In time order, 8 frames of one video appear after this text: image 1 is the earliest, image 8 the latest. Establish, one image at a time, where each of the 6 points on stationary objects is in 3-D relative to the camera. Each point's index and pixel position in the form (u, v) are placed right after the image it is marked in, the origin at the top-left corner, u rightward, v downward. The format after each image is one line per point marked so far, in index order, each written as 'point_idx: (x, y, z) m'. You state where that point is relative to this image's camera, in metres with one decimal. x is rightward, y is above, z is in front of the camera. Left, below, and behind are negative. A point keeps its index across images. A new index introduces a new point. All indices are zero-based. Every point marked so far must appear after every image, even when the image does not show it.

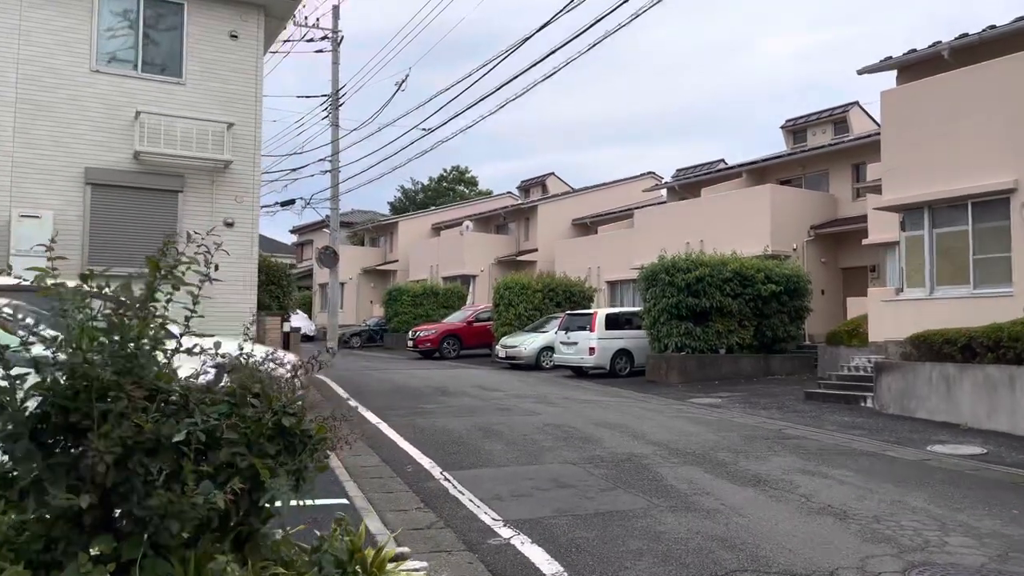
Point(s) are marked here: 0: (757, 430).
0: (+3.6, -2.1, +11.8) m
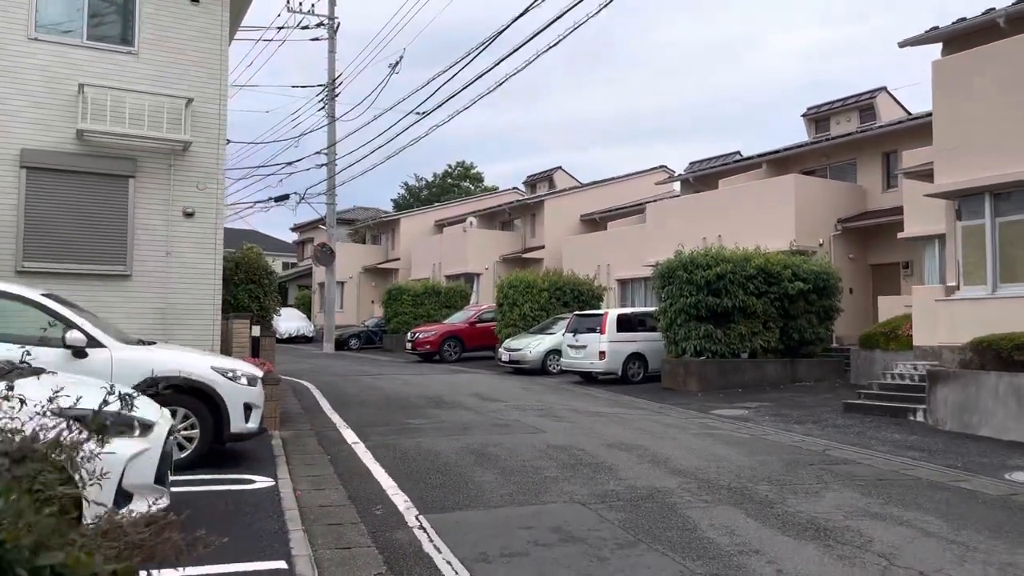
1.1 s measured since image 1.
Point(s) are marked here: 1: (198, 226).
0: (+3.6, -2.1, +10.1) m
1: (-4.6, +0.9, +11.7) m
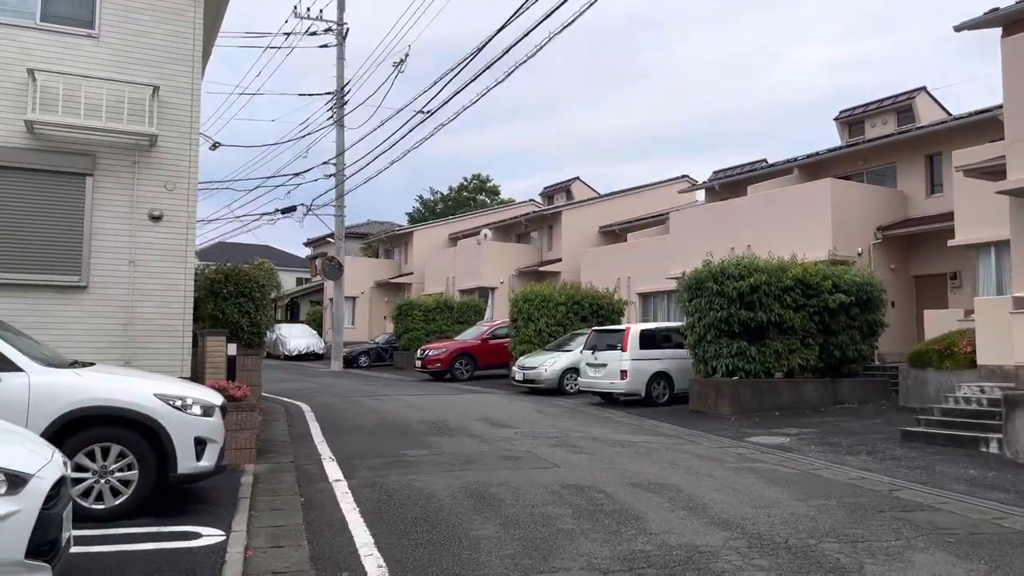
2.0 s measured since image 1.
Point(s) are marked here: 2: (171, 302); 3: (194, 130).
0: (+3.7, -2.2, +8.5) m
1: (-4.5, +0.7, +10.3) m
2: (-4.4, -0.2, +10.3) m
3: (-4.2, +2.1, +10.6) m
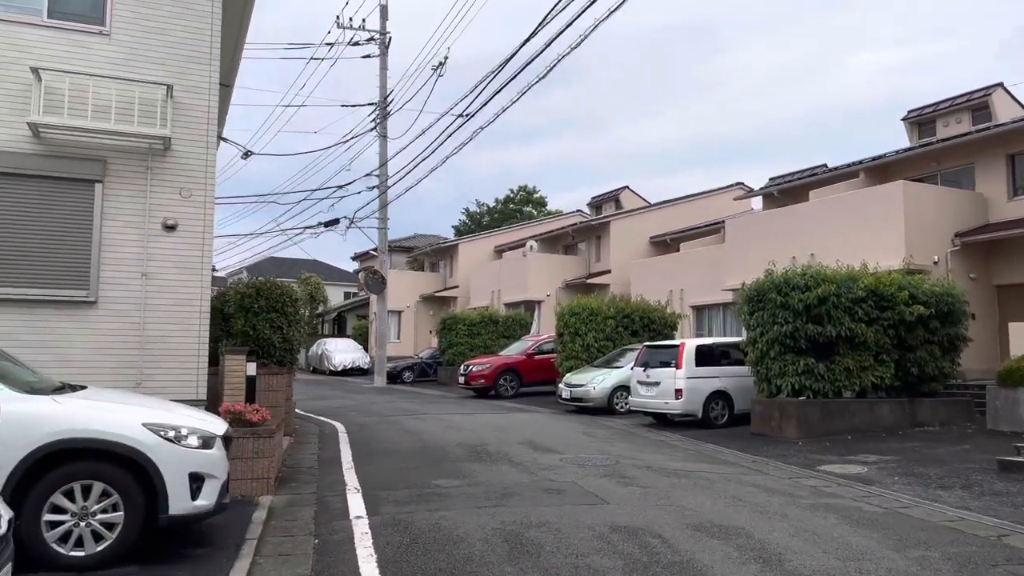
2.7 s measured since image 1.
0: (+4.1, -2.3, +7.2) m
1: (-4.0, +0.6, +9.6) m
2: (-3.9, -0.4, +9.6) m
3: (-3.7, +1.9, +9.8) m
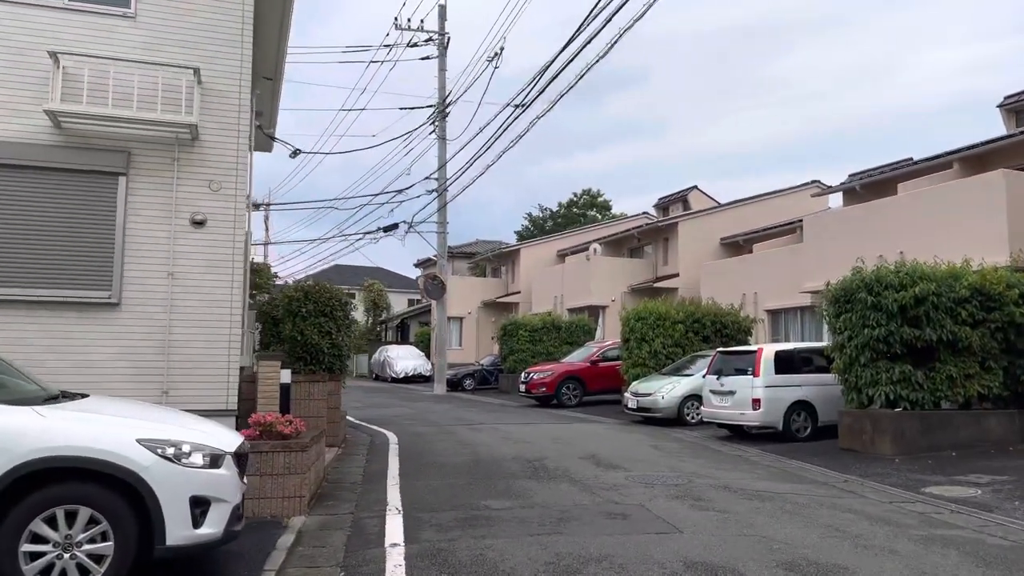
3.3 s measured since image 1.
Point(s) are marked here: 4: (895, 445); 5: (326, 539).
0: (+4.5, -2.2, +5.8) m
1: (-3.4, +0.6, +8.9) m
2: (-3.3, -0.4, +8.8) m
3: (-3.1, +1.9, +9.1) m
4: (+6.1, -2.5, +12.7) m
5: (-1.7, -2.3, +7.3) m
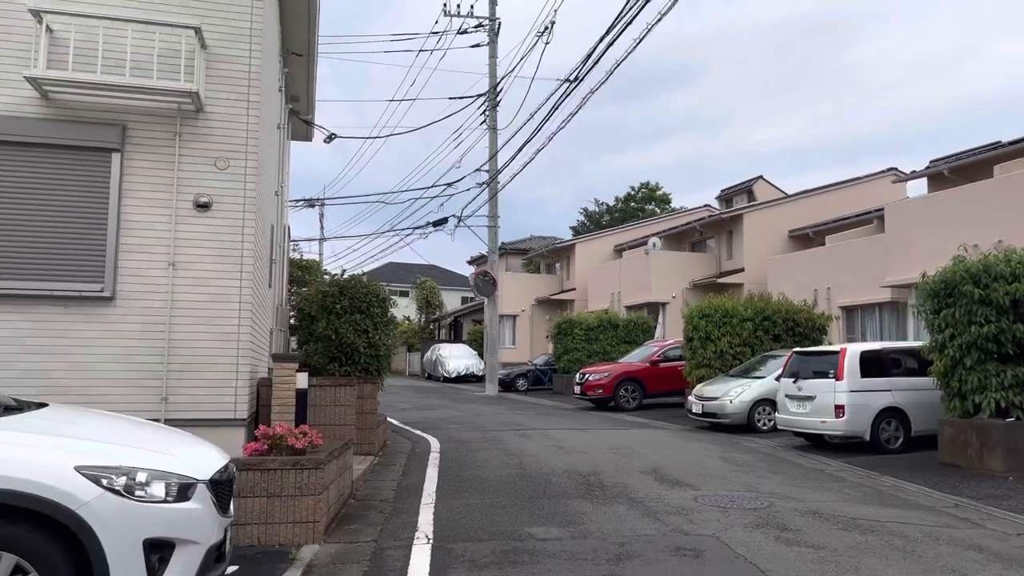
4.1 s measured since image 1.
0: (+4.7, -2.1, +4.2) m
1: (-2.9, +0.6, +7.8) m
2: (-2.8, -0.3, +7.8) m
3: (-2.6, +2.0, +8.0) m
4: (+6.8, -2.4, +10.9) m
5: (-1.3, -2.2, +6.1) m
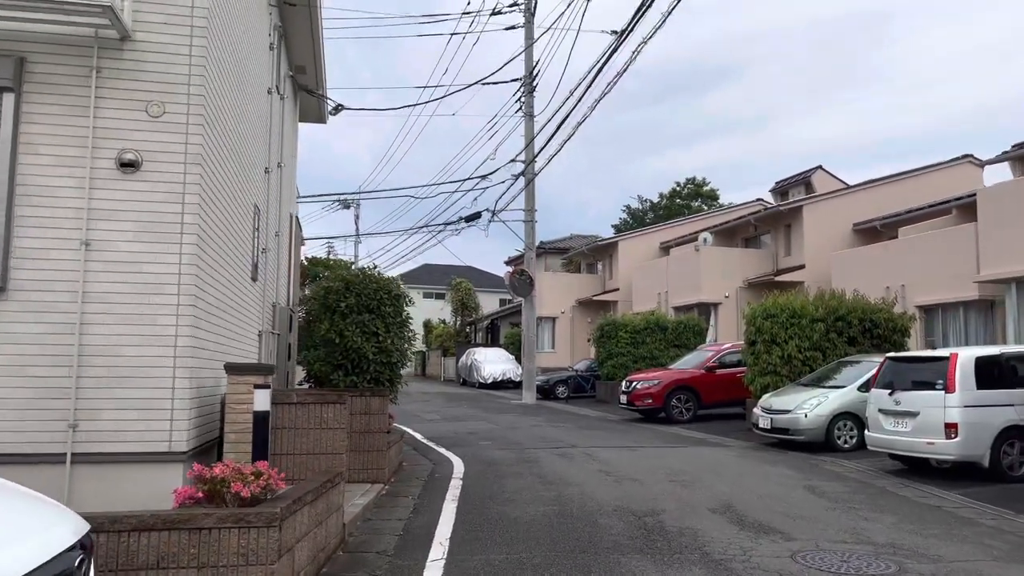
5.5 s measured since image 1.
0: (+4.8, -1.9, +1.8) m
1: (-2.7, +0.7, +5.8) m
2: (-2.6, -0.2, +5.8) m
3: (-2.3, +2.1, +6.0) m
4: (+7.2, -2.2, +8.4) m
5: (-1.2, -2.1, +4.1) m
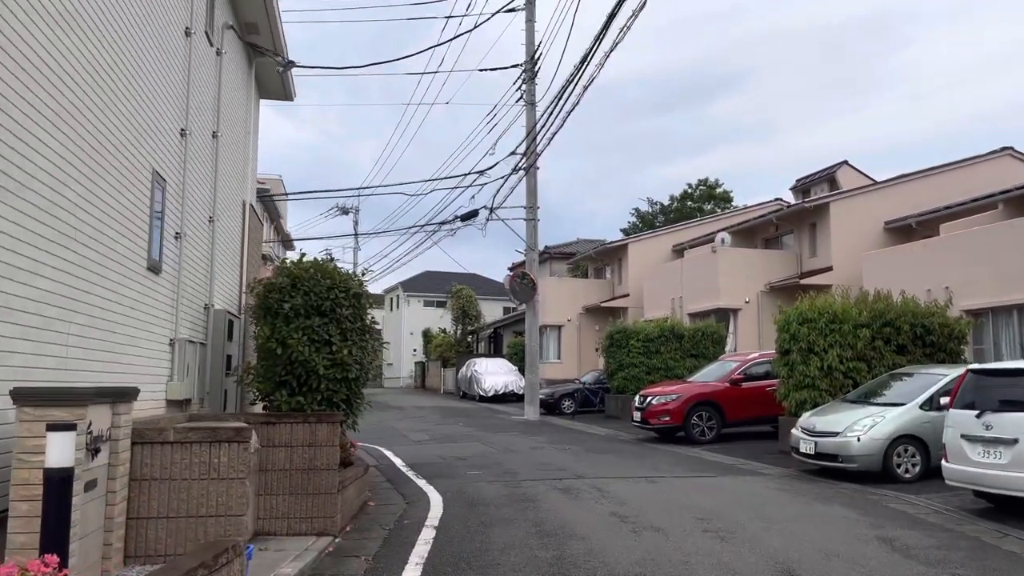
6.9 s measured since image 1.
0: (+4.6, -1.8, -0.6) m
1: (-2.8, +0.8, +3.5) m
2: (-2.8, -0.1, +3.5) m
3: (-2.5, +2.2, +3.8) m
4: (+7.0, -2.1, +6.0) m
5: (-1.4, -2.0, +1.8) m
